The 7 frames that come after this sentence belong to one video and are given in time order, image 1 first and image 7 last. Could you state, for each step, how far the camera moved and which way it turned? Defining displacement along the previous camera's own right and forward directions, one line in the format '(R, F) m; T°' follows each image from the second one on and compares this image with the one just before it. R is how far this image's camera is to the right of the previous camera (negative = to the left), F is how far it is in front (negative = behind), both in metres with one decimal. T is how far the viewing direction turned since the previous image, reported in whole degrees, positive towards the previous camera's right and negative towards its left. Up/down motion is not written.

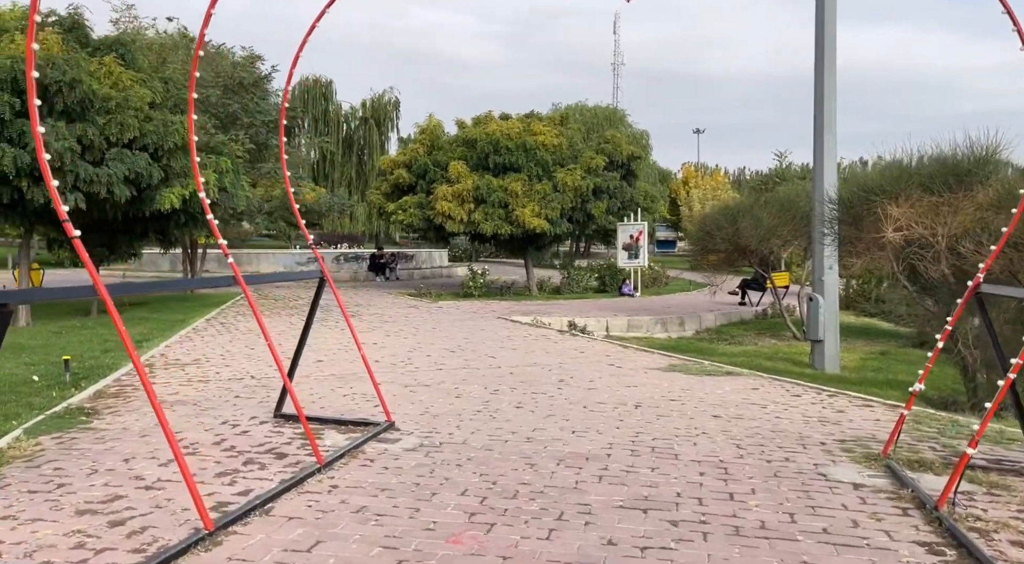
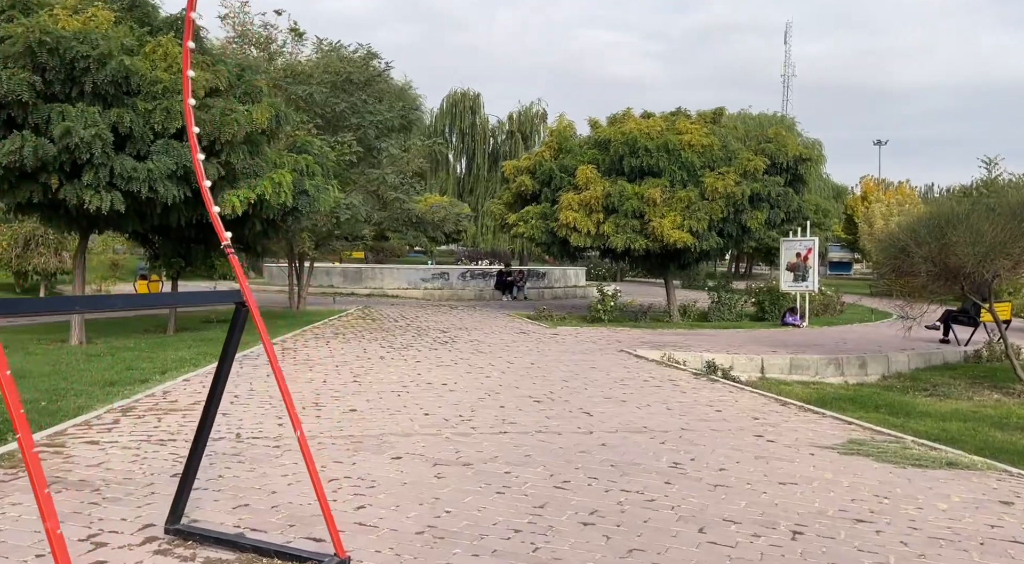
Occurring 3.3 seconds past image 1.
(+0.5, +3.9) m; -9°
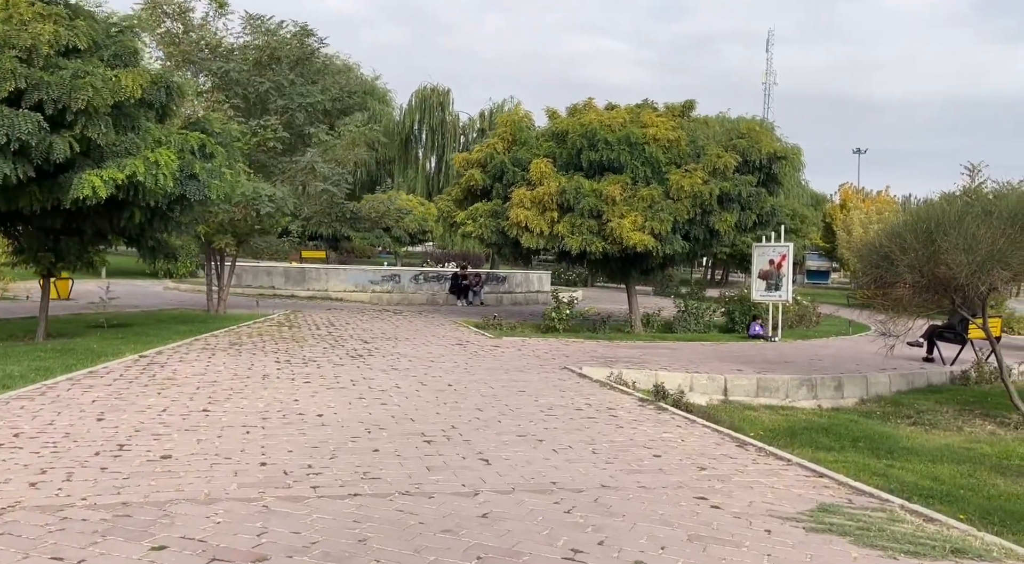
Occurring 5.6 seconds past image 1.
(+0.8, +2.3) m; +1°
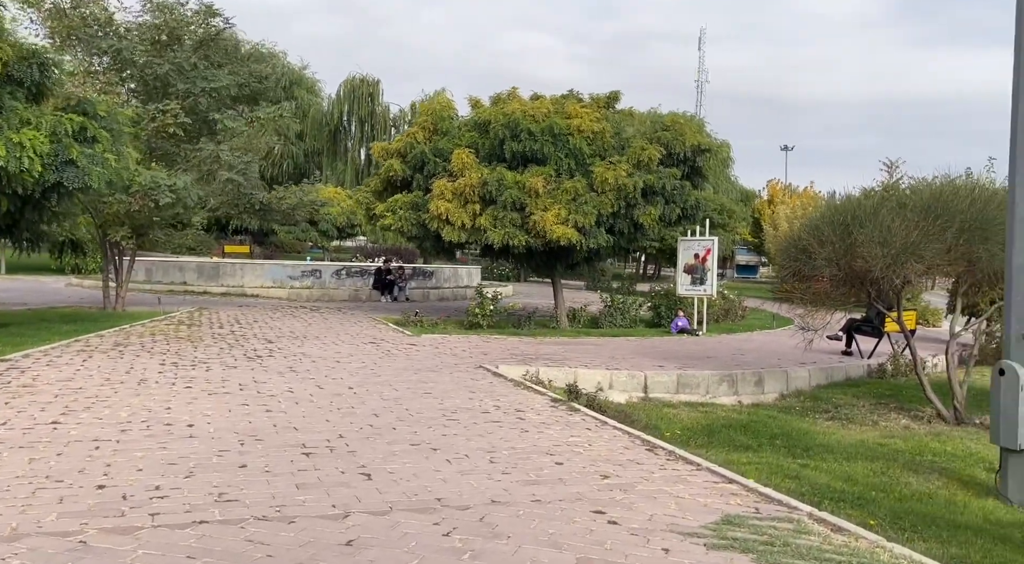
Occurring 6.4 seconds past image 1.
(+0.4, +0.6) m; +4°
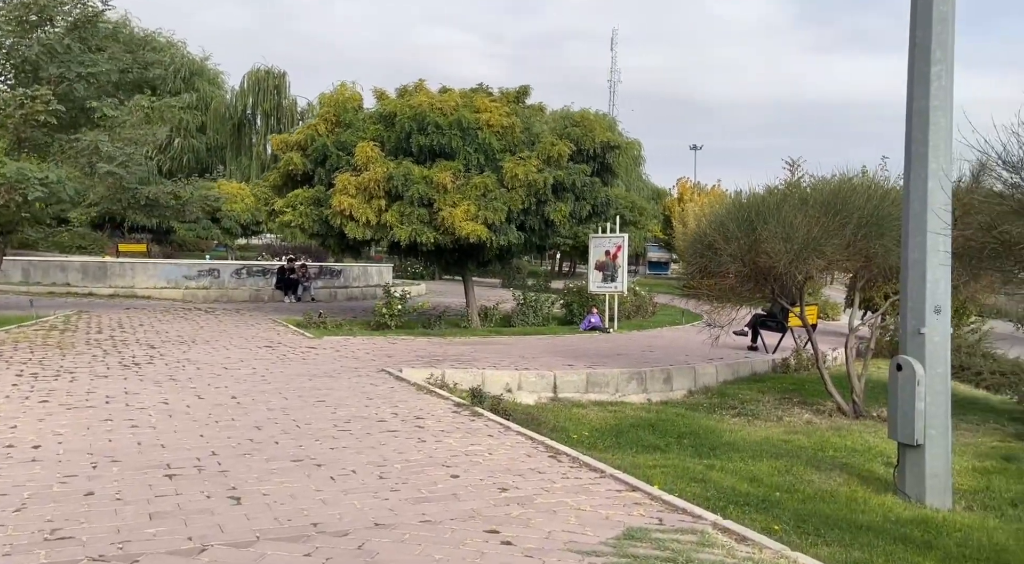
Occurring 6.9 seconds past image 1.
(+0.2, +0.4) m; +5°
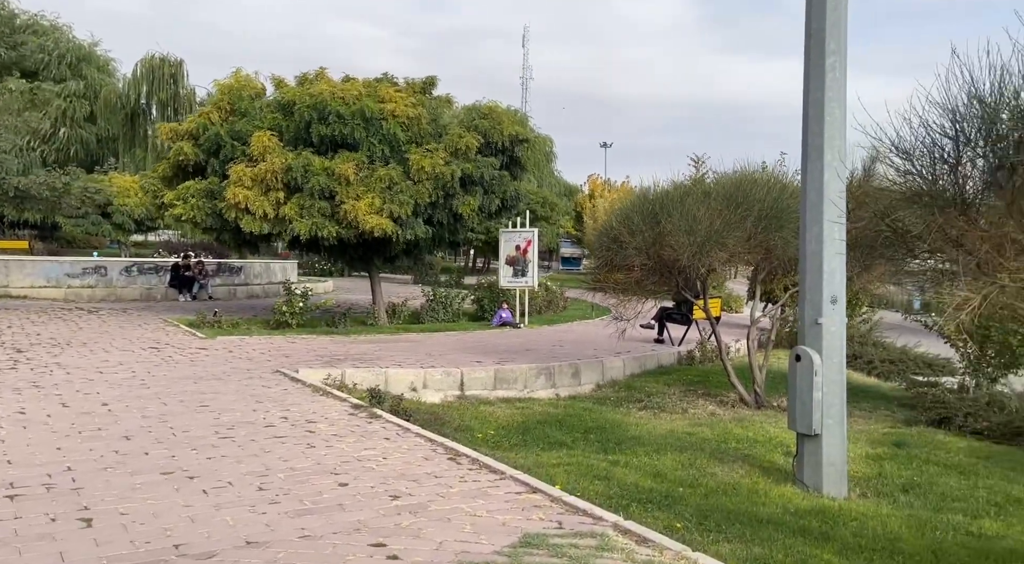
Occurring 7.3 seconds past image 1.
(+0.2, +0.4) m; +5°
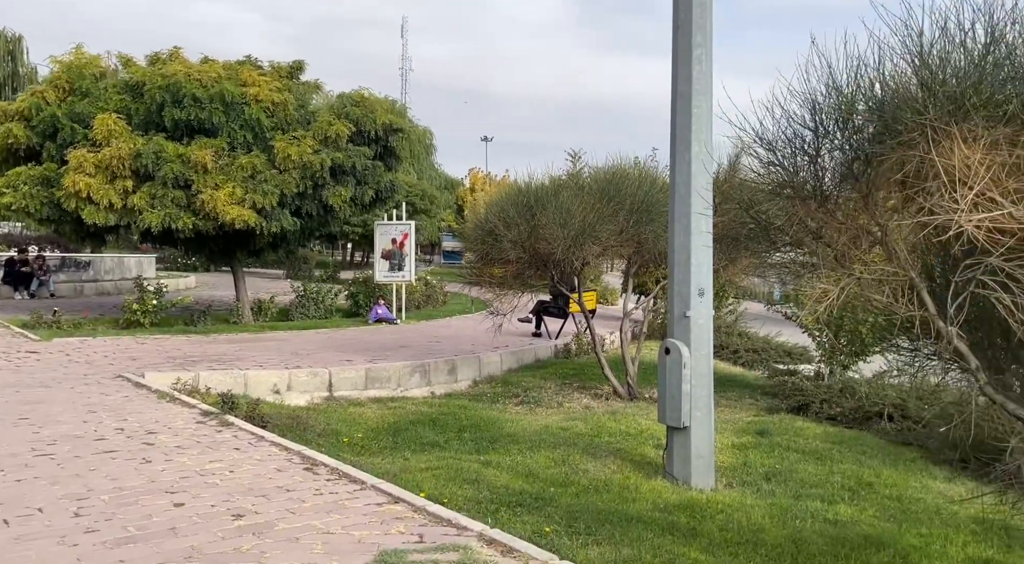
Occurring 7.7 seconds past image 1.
(+0.2, +0.5) m; +7°
